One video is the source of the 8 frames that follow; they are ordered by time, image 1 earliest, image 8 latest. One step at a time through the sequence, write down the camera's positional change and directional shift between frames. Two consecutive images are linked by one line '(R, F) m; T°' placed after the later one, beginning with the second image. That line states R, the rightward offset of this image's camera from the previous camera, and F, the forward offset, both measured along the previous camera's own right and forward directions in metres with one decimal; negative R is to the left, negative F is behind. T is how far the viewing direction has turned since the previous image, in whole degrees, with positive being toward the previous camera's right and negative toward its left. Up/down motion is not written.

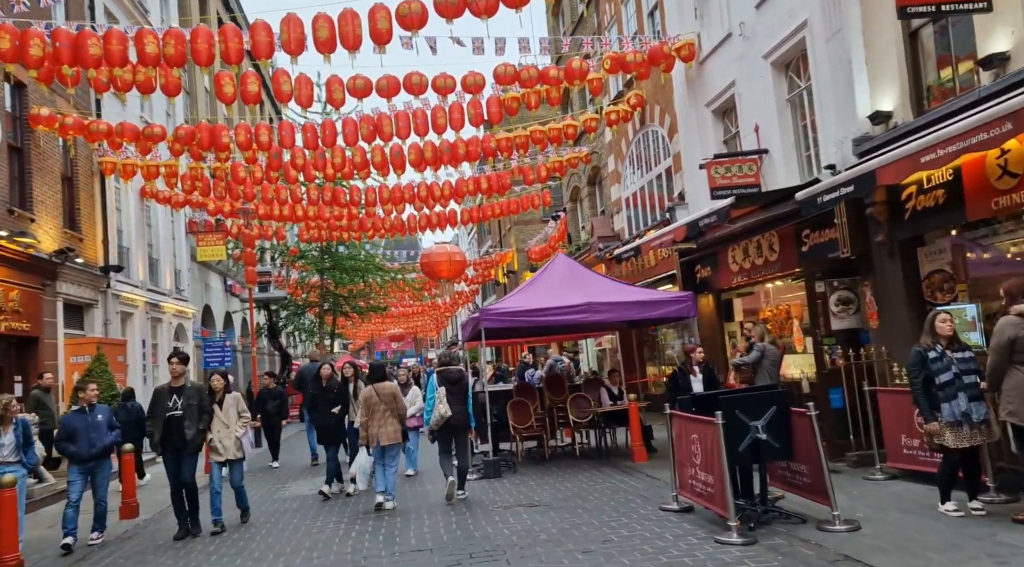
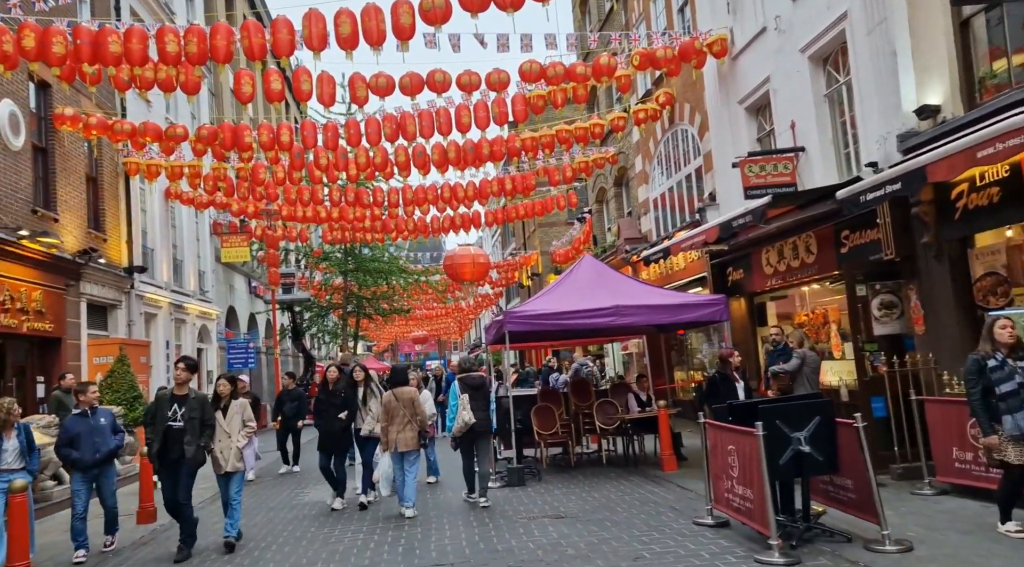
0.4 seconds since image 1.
(0.0, +0.4) m; -2°
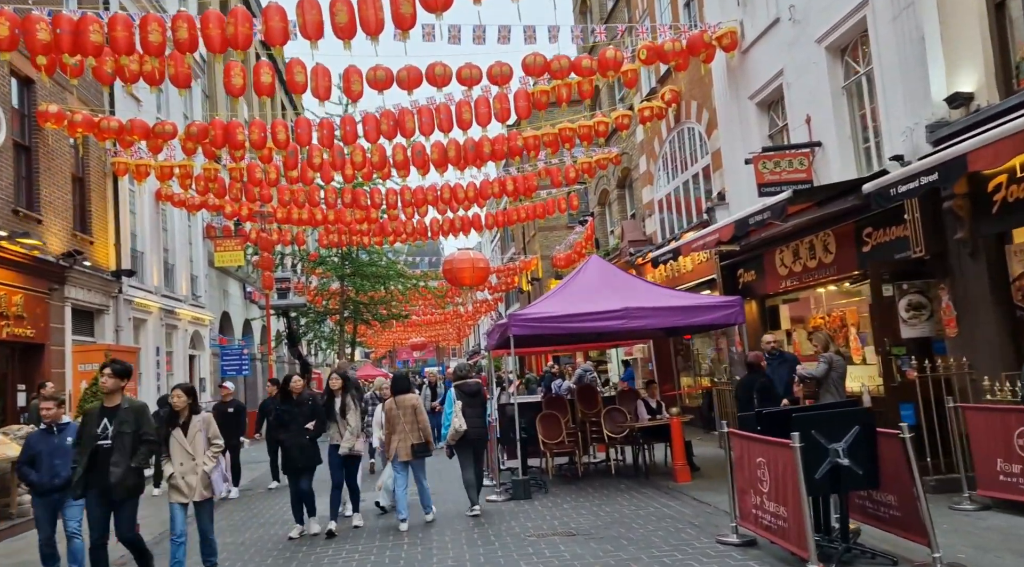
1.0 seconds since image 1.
(-0.1, +0.6) m; 0°
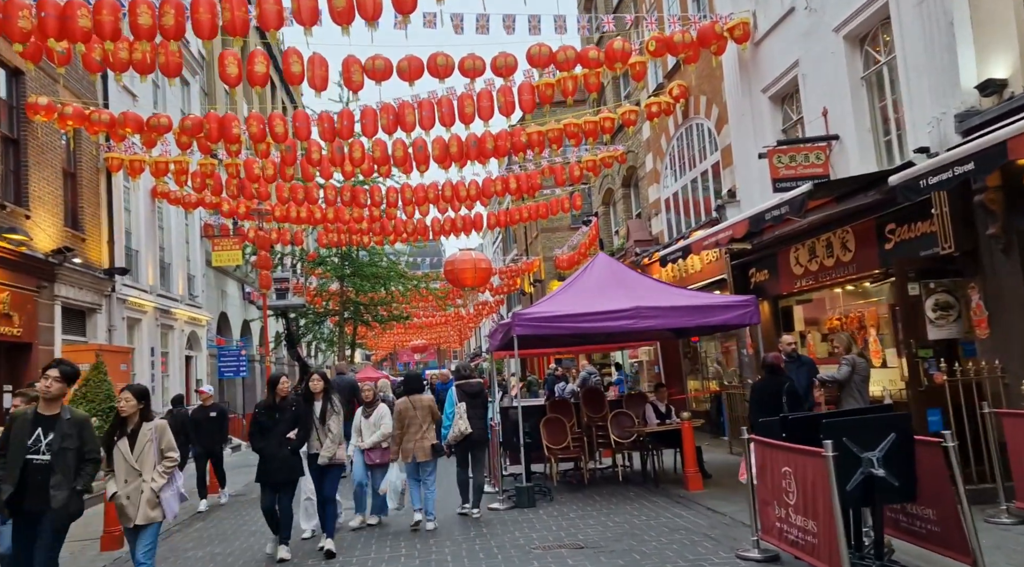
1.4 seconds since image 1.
(0.0, +0.5) m; 0°
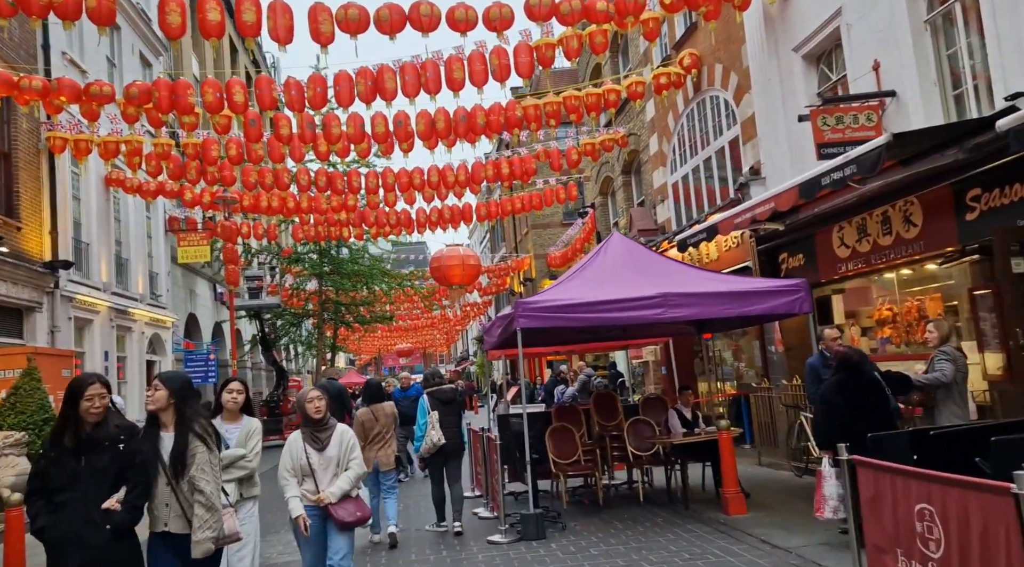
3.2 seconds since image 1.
(-0.2, +1.8) m; +1°
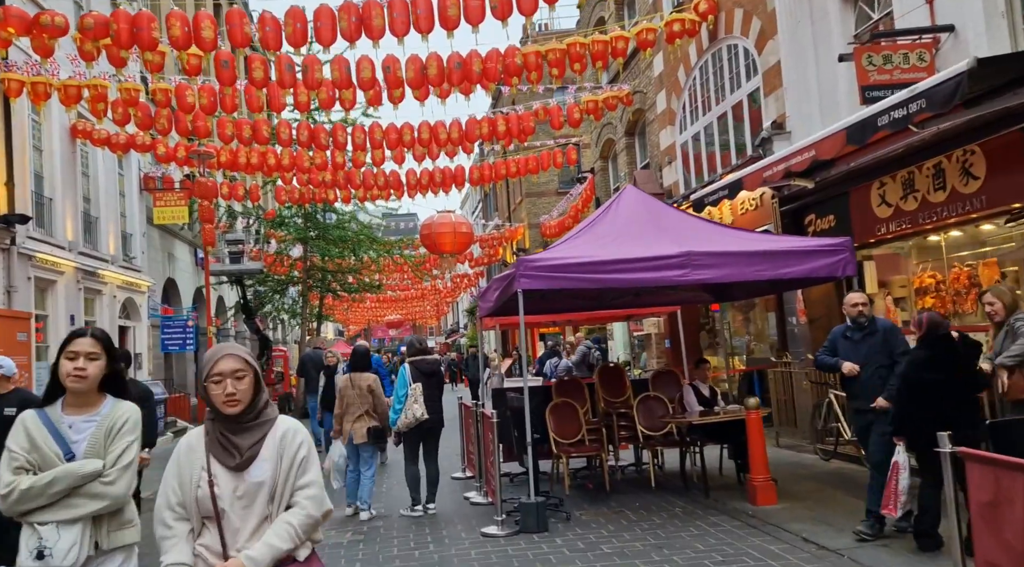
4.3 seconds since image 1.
(-0.1, +1.1) m; +1°
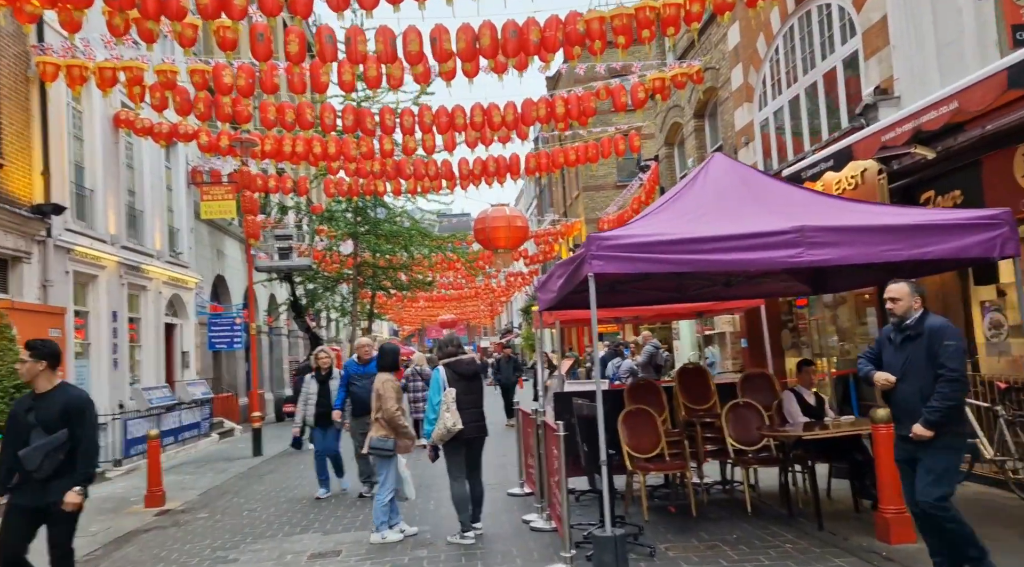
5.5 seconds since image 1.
(-0.1, +1.3) m; -3°
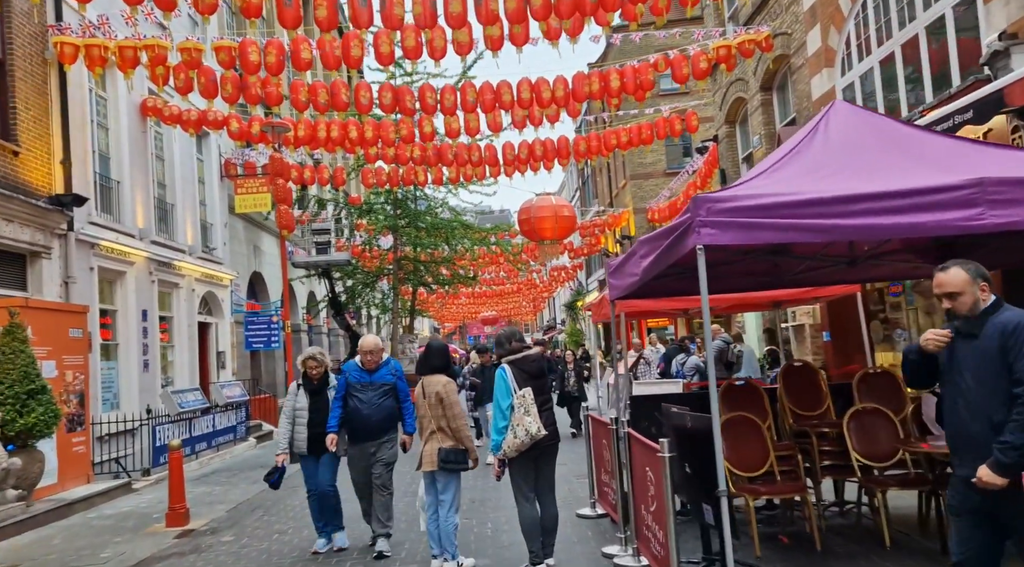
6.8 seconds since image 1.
(-0.2, +1.3) m; -2°
